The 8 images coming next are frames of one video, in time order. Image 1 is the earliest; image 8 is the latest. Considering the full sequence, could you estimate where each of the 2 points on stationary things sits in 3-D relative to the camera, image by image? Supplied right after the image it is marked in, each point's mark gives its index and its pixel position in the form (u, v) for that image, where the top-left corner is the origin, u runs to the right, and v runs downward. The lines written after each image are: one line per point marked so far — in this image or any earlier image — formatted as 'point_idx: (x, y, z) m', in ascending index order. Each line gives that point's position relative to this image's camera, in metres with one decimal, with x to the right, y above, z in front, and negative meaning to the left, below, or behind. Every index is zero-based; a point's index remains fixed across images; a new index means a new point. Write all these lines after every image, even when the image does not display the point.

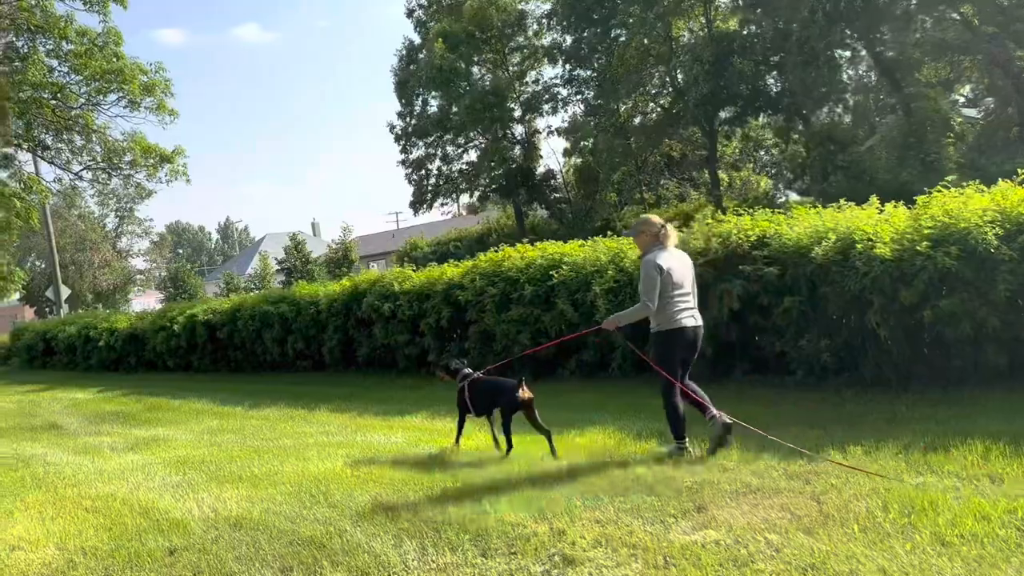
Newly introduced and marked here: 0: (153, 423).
0: (-4.5, -1.7, +10.3) m
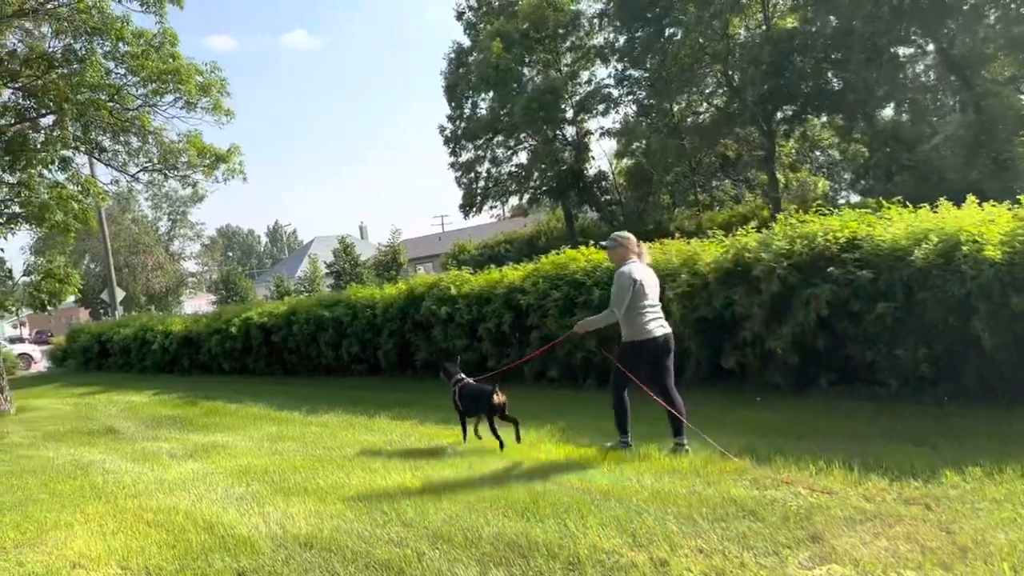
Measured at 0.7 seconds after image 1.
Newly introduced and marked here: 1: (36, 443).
0: (-3.7, -1.7, +10.1) m
1: (-6.0, -1.9, +10.4) m
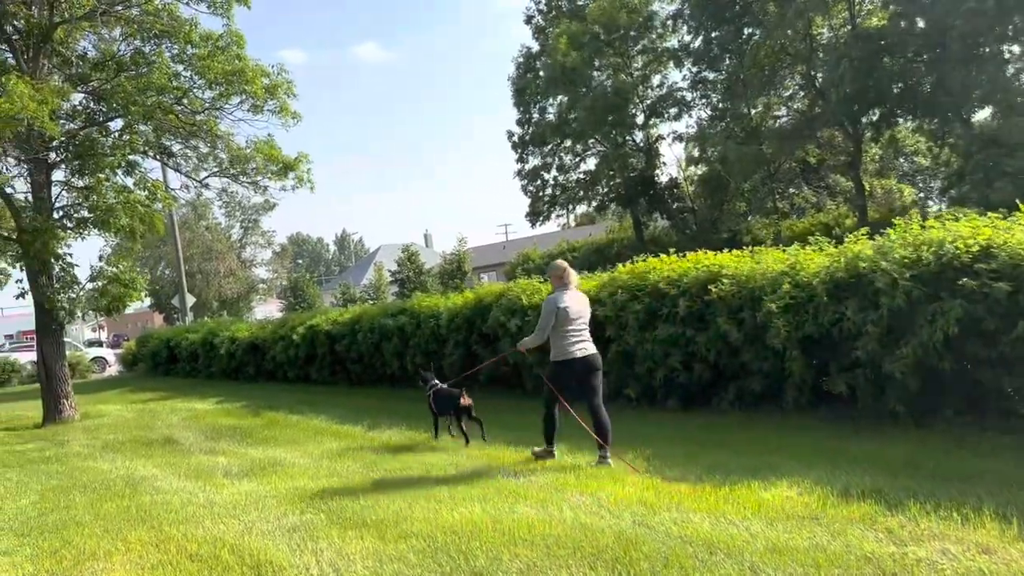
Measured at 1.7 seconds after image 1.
0: (-2.8, -1.8, +9.7) m
1: (-5.1, -2.0, +10.1) m
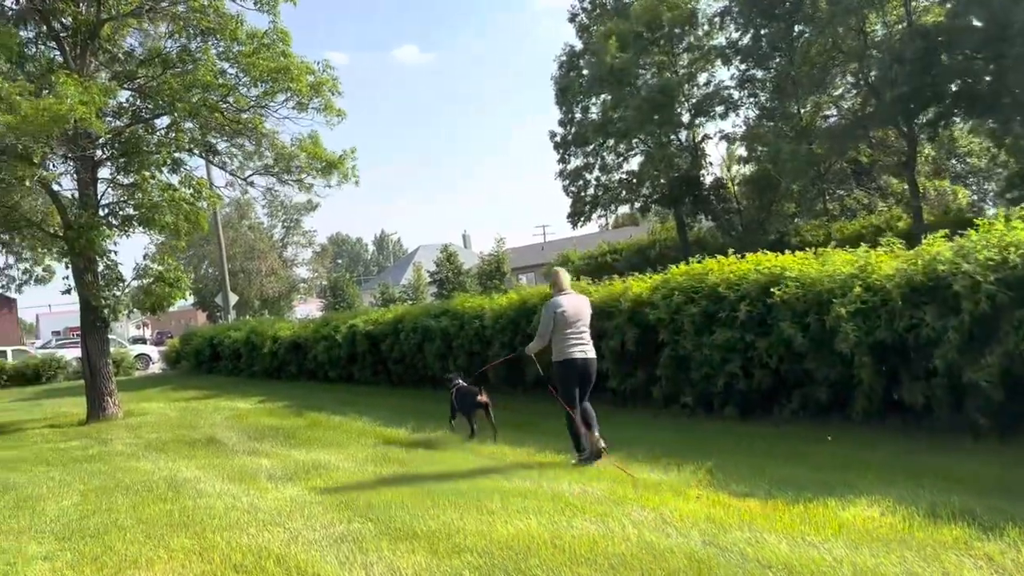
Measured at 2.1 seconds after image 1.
0: (-2.3, -1.8, +9.5) m
1: (-4.5, -2.0, +10.0) m
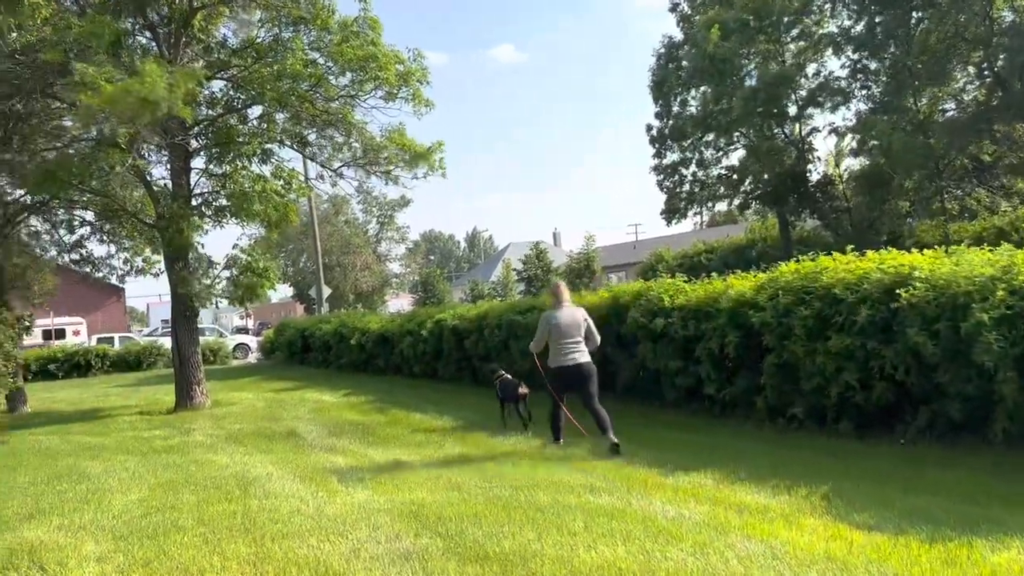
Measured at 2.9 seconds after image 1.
0: (-1.3, -1.7, +9.1) m
1: (-3.5, -1.8, +9.8) m
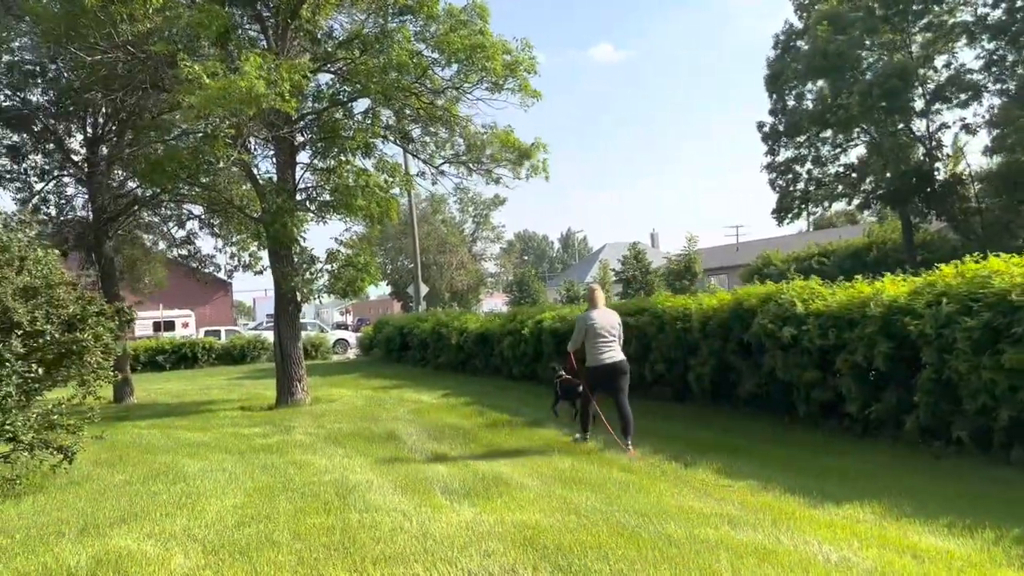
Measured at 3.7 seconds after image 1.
0: (-0.2, -1.7, +8.5) m
1: (-2.3, -1.8, +9.5) m
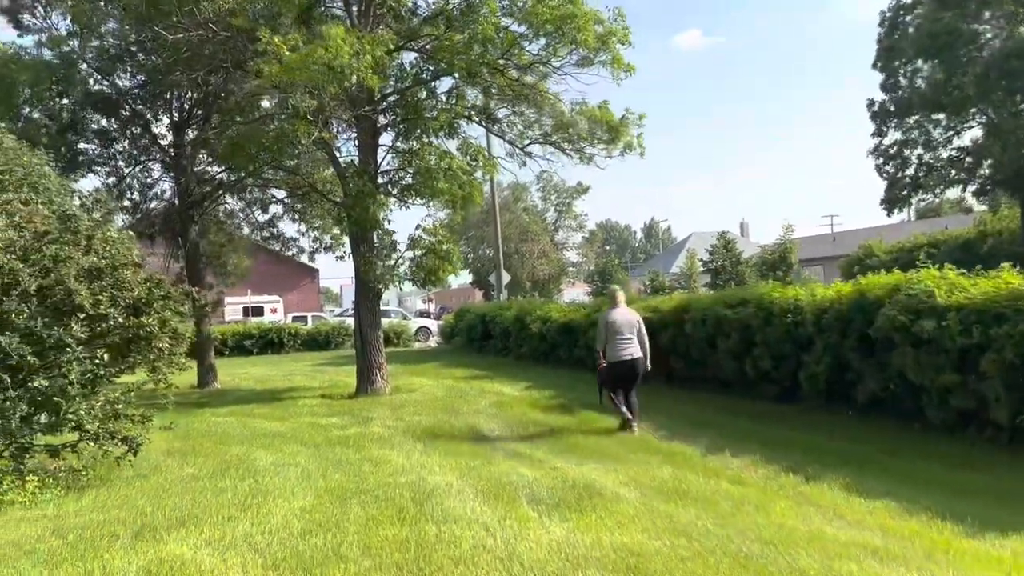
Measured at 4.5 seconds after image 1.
0: (+0.7, -1.6, +7.8) m
1: (-1.3, -1.6, +9.0) m
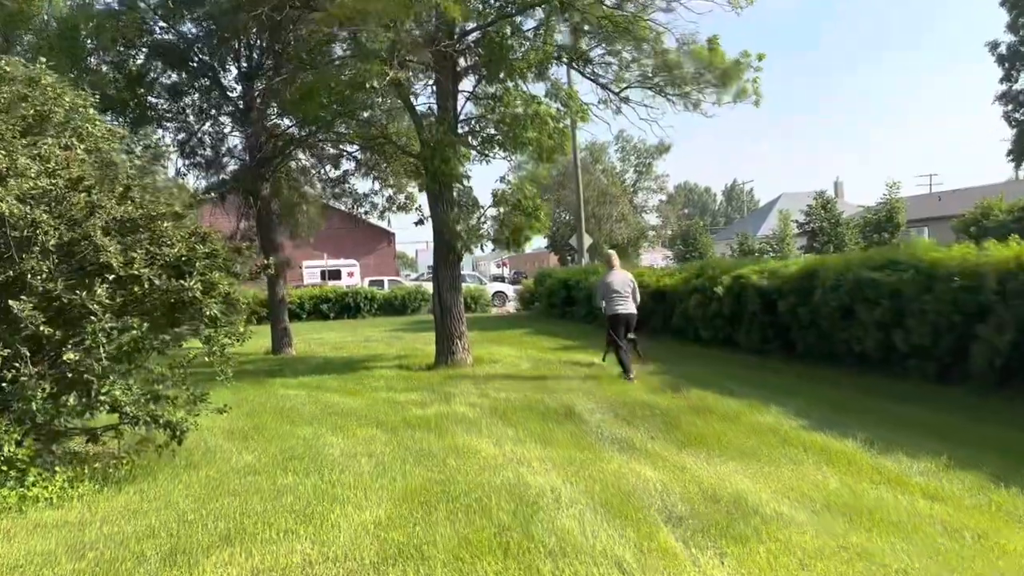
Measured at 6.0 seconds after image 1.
0: (+1.5, -1.2, +6.4) m
1: (-0.3, -1.2, +7.8) m
